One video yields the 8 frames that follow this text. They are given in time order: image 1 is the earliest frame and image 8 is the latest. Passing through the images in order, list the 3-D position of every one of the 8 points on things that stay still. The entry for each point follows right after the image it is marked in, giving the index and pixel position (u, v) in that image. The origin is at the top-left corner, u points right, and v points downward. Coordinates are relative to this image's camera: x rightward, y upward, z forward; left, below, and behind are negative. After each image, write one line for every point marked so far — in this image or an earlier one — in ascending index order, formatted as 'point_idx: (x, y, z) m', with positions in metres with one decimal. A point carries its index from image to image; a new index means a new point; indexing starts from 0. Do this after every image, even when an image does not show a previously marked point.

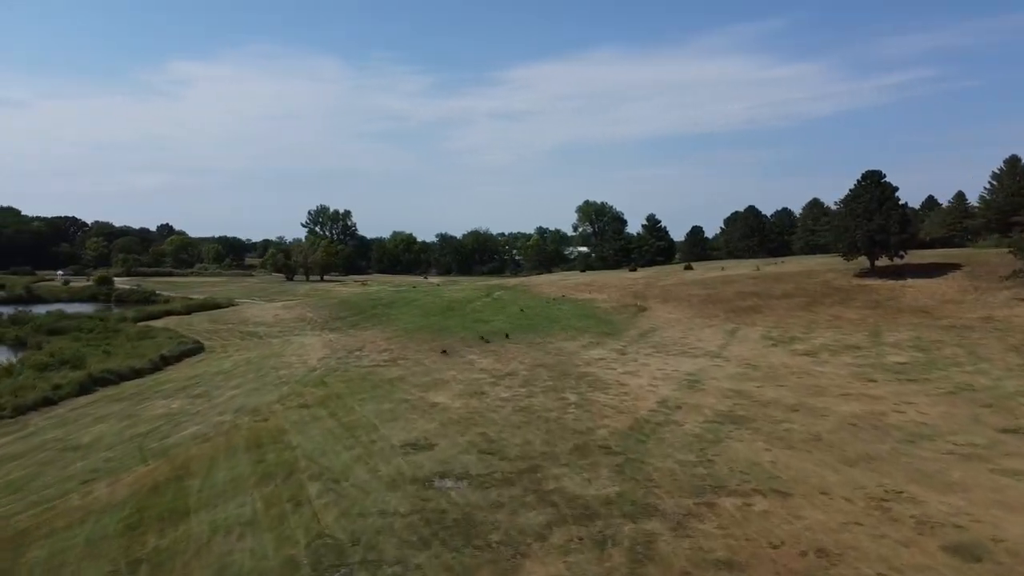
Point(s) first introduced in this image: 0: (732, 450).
0: (+3.8, -2.8, +14.0) m
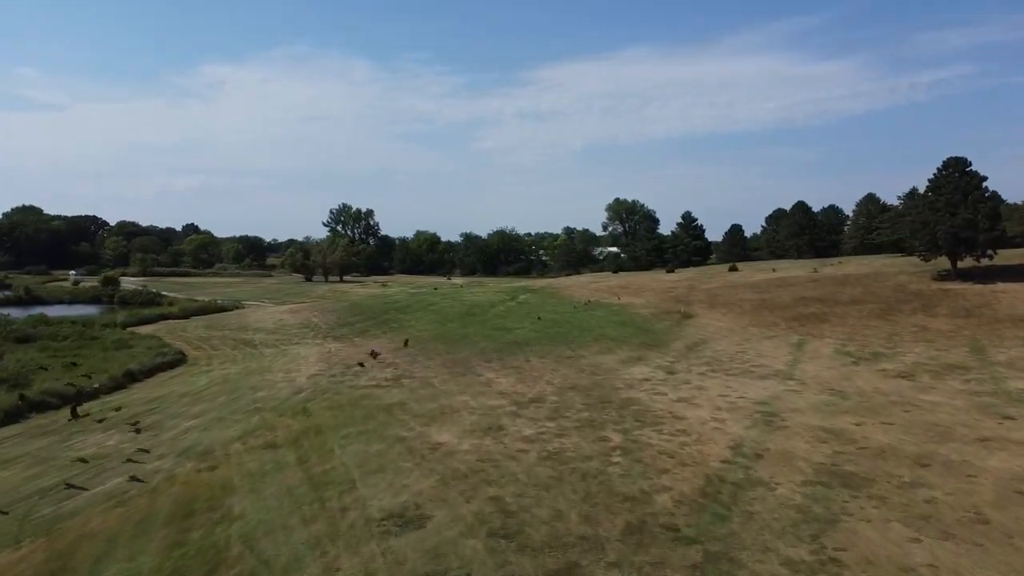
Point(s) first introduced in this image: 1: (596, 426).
0: (+4.1, -3.0, +9.5) m
1: (+1.7, -2.7, +16.0) m
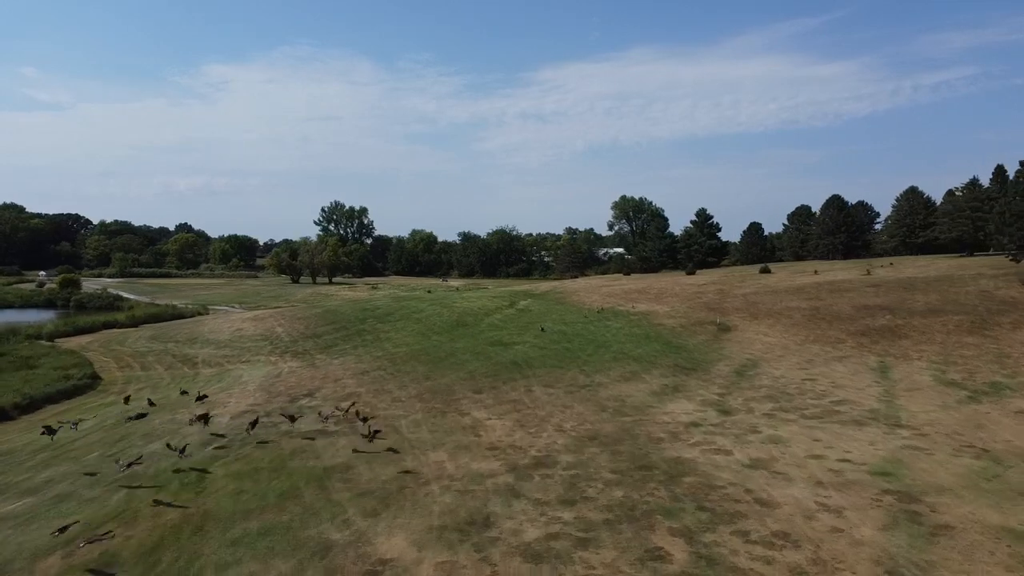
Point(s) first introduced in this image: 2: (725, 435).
0: (+4.0, -3.1, +3.5) m
1: (+1.6, -2.9, +10.1) m
2: (+3.8, -2.6, +14.5) m
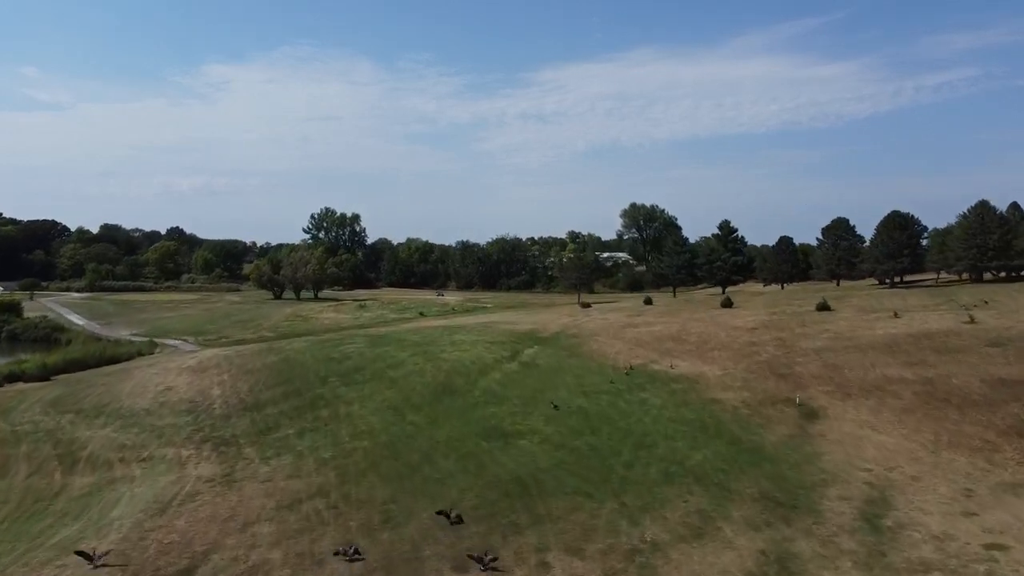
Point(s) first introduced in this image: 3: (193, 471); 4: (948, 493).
0: (+4.1, -4.8, -3.9) m
1: (+1.6, -4.5, +2.7) m
2: (+3.9, -4.3, +7.1) m
3: (-7.0, -4.0, +17.7) m
4: (+7.6, -3.6, +14.1) m
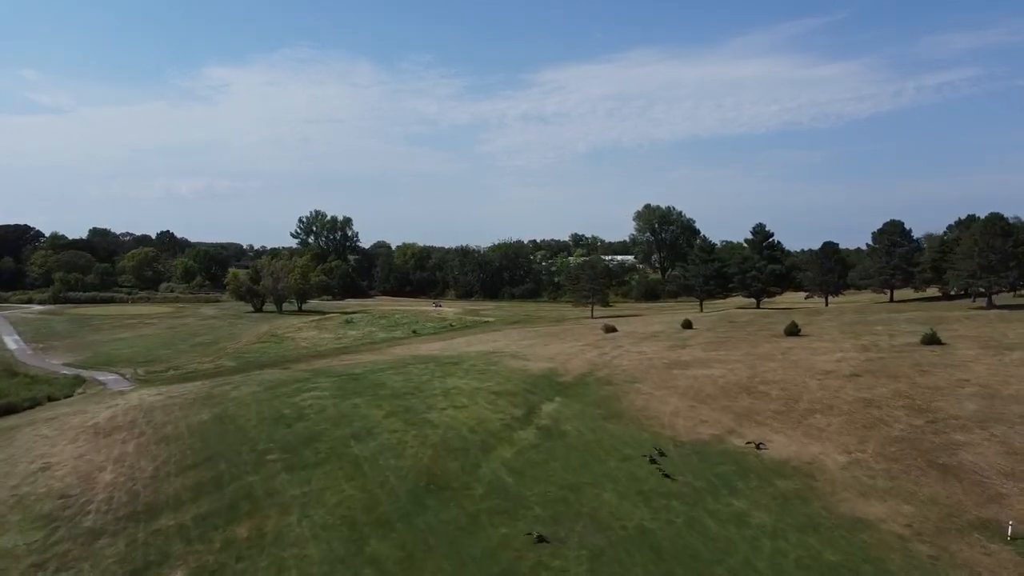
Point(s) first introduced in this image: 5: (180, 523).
0: (+4.4, -5.6, -11.8) m
1: (+2.0, -5.4, -5.2) m
2: (+4.2, -5.1, -0.8) m
3: (-6.6, -4.9, +9.8) m
4: (+8.0, -4.4, +6.2) m
5: (-6.2, -4.4, +15.1) m
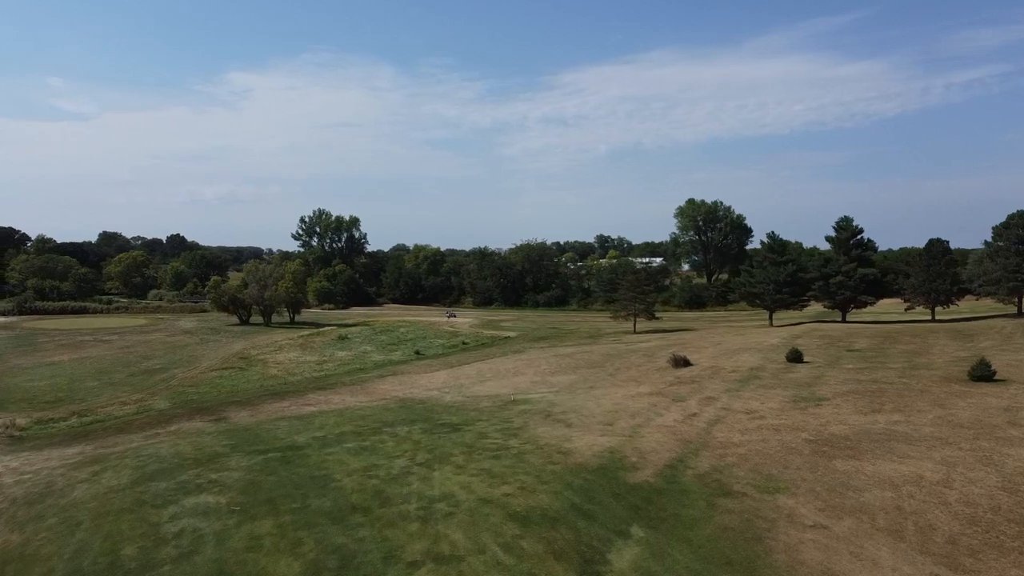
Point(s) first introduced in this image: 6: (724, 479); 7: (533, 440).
0: (+4.1, -5.9, -22.6) m
1: (+1.8, -5.7, -16.0) m
2: (+4.2, -5.5, -11.6) m
3: (-6.4, -5.3, -0.8) m
4: (+8.1, -4.8, -4.8) m
5: (-5.9, -4.8, +4.5) m
6: (+3.5, -3.1, +13.5) m
7: (+0.4, -3.1, +16.8) m
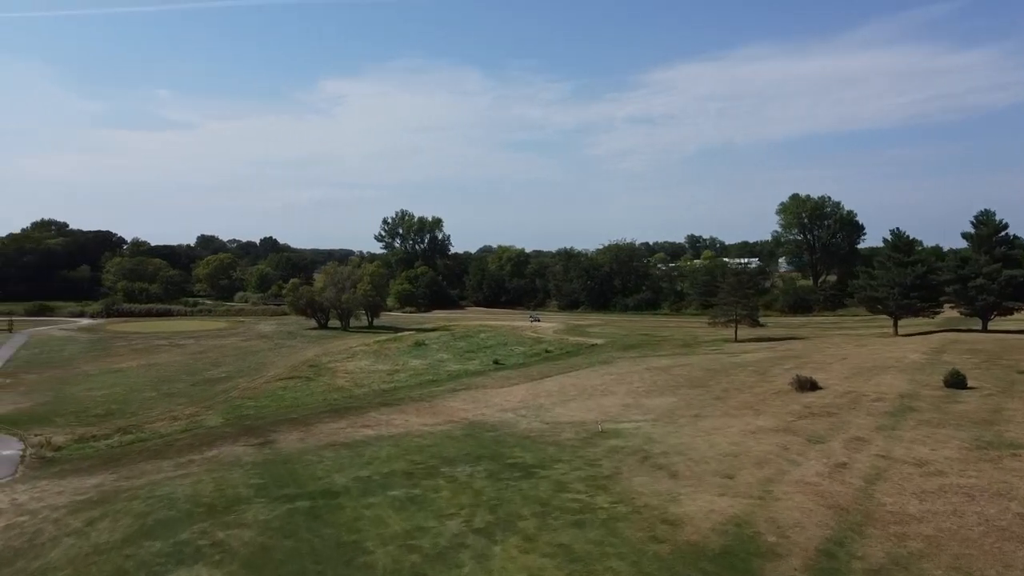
0: (+1.2, -6.0, -26.8) m
1: (-0.3, -5.8, -20.0) m
2: (+2.5, -5.6, -15.9) m
3: (-6.9, -5.5, -3.9) m
4: (+7.1, -4.9, -9.5) m
5: (-5.7, -5.0, +1.2) m
6: (+4.6, -3.2, +9.2) m
7: (+1.8, -3.3, +12.8) m
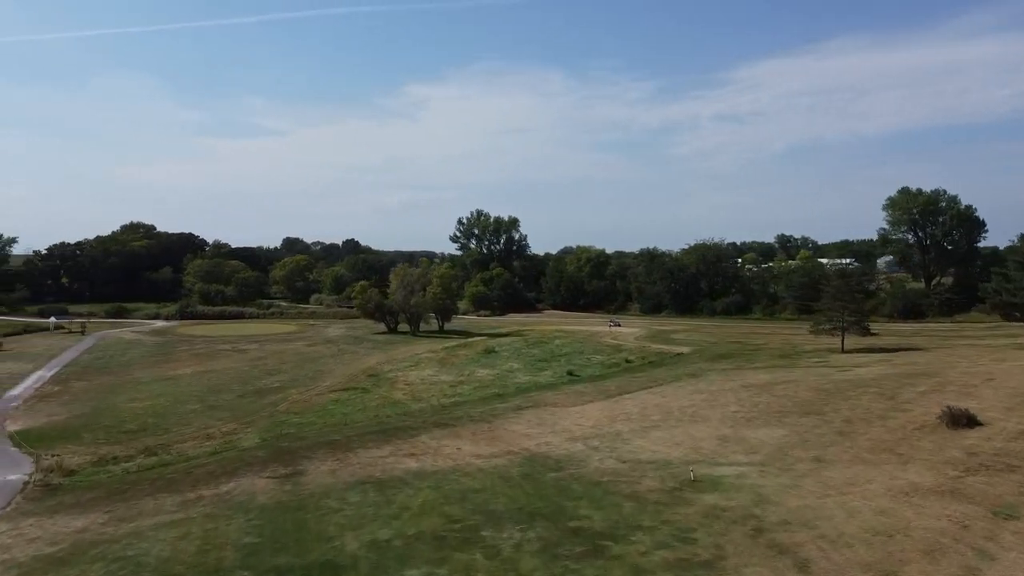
0: (-2.2, -6.0, -30.6) m
1: (-3.0, -5.9, -23.7) m
2: (+0.2, -5.6, -19.9) m
3: (-7.9, -5.5, -7.0) m
4: (+5.5, -5.0, -14.0) m
5: (-6.3, -5.0, -2.0) m
6: (+4.8, -3.3, +4.9) m
7: (+2.4, -3.4, +8.7) m
